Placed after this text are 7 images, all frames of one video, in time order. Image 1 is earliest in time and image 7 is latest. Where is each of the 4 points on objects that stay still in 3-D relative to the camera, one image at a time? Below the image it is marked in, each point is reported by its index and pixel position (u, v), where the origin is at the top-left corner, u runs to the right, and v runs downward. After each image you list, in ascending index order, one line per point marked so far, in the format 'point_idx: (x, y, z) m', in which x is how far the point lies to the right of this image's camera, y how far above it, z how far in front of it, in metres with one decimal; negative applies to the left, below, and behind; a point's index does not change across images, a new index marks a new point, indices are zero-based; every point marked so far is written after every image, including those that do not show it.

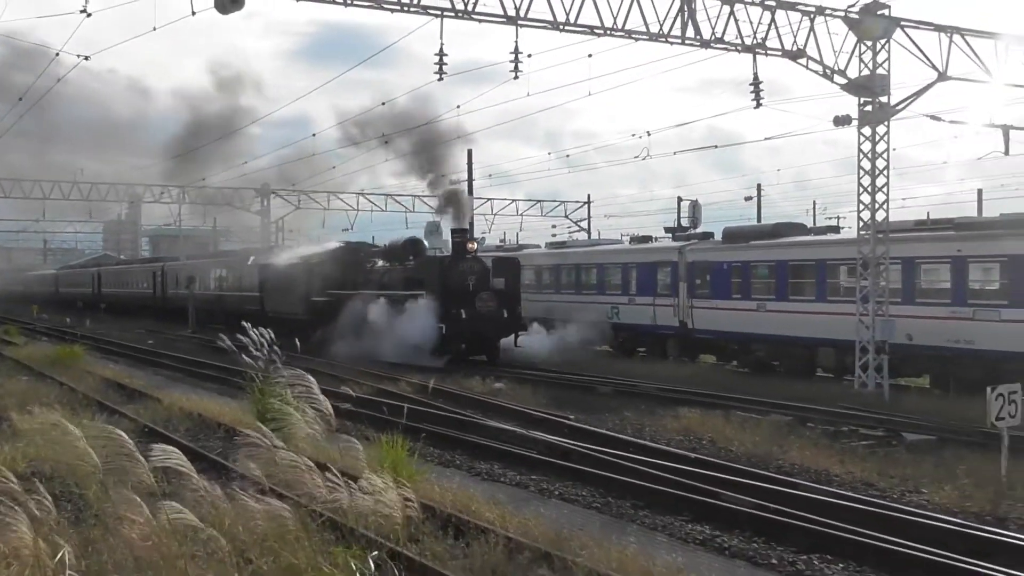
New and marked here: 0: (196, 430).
0: (-5.5, -2.4, +12.5) m
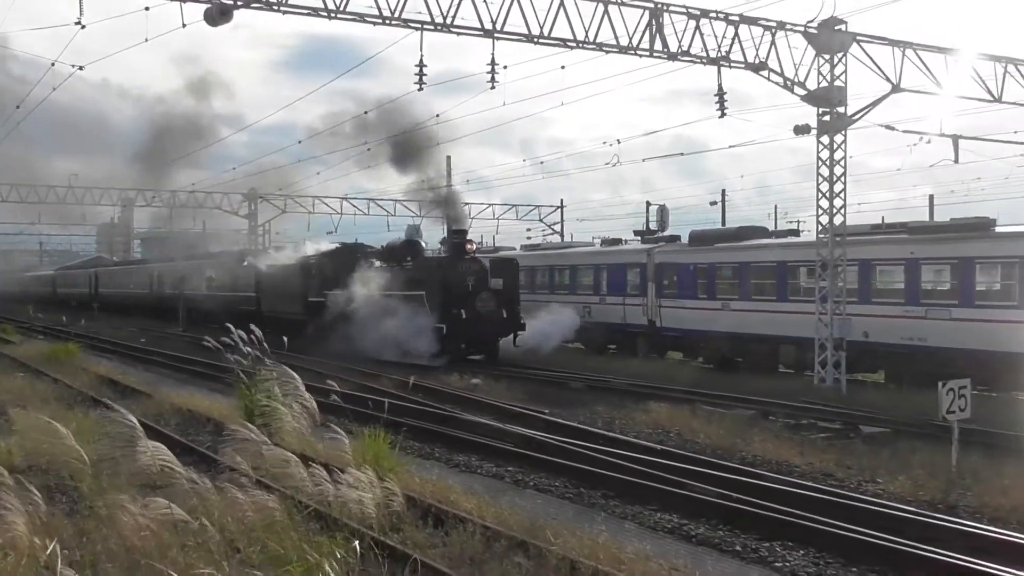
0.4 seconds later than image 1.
0: (-5.6, -2.4, +13.3) m
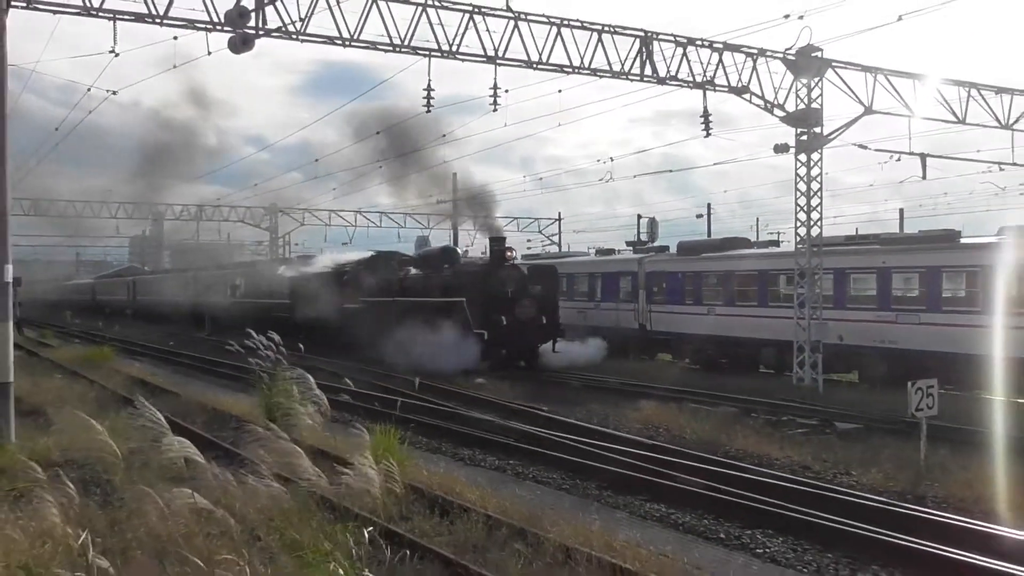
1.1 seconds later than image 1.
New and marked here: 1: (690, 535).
0: (-5.6, -2.5, +14.1) m
1: (+2.3, -3.2, +10.0) m
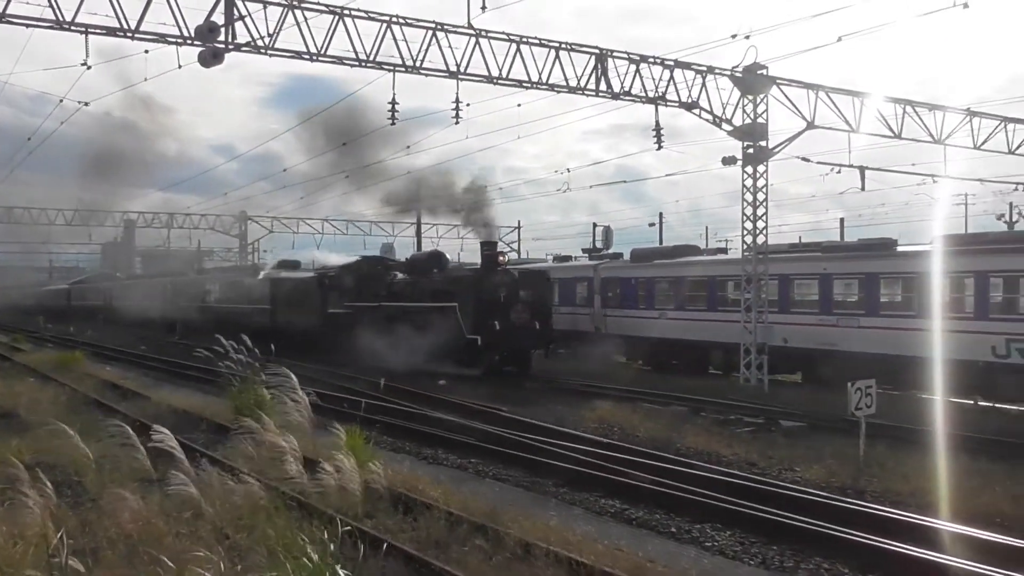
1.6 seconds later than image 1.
0: (-6.2, -2.6, +14.3) m
1: (+1.8, -3.3, +10.5) m
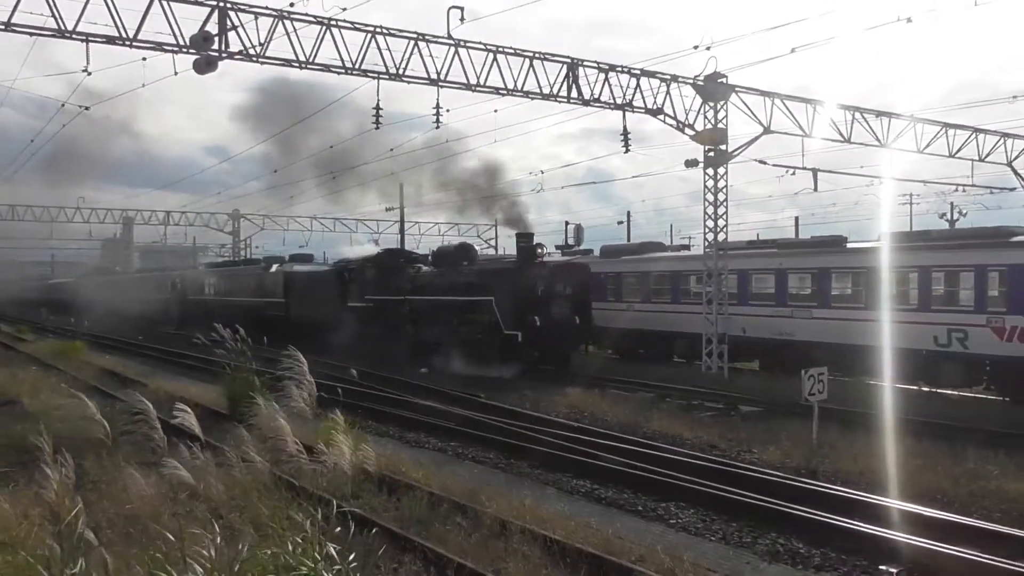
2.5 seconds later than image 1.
0: (-6.6, -2.5, +15.0) m
1: (+1.5, -3.2, +11.3) m
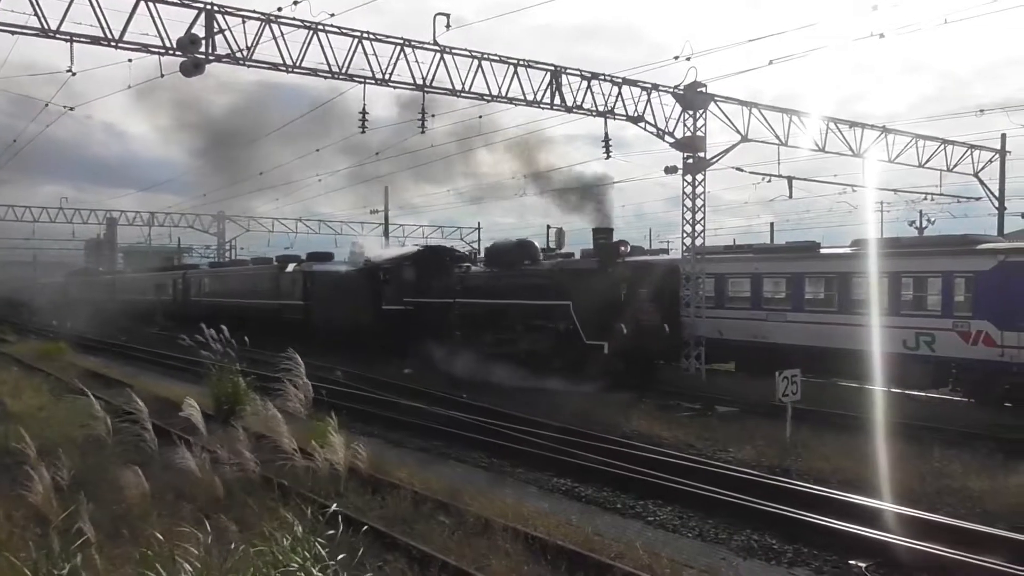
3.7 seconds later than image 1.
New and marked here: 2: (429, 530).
0: (-7.0, -2.5, +15.0) m
1: (+1.2, -3.3, +11.5) m
2: (-1.2, -3.3, +10.6) m
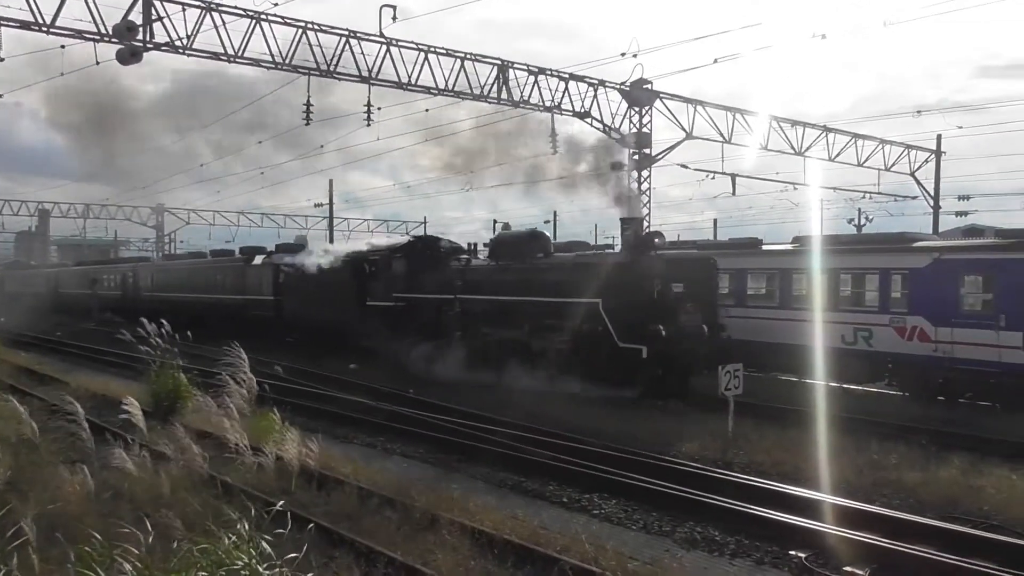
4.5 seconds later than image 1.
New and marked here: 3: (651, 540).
0: (-8.0, -2.3, +14.6) m
1: (+0.4, -3.2, +11.6) m
2: (-1.9, -3.3, +10.6) m
3: (+1.9, -3.4, +10.4) m
